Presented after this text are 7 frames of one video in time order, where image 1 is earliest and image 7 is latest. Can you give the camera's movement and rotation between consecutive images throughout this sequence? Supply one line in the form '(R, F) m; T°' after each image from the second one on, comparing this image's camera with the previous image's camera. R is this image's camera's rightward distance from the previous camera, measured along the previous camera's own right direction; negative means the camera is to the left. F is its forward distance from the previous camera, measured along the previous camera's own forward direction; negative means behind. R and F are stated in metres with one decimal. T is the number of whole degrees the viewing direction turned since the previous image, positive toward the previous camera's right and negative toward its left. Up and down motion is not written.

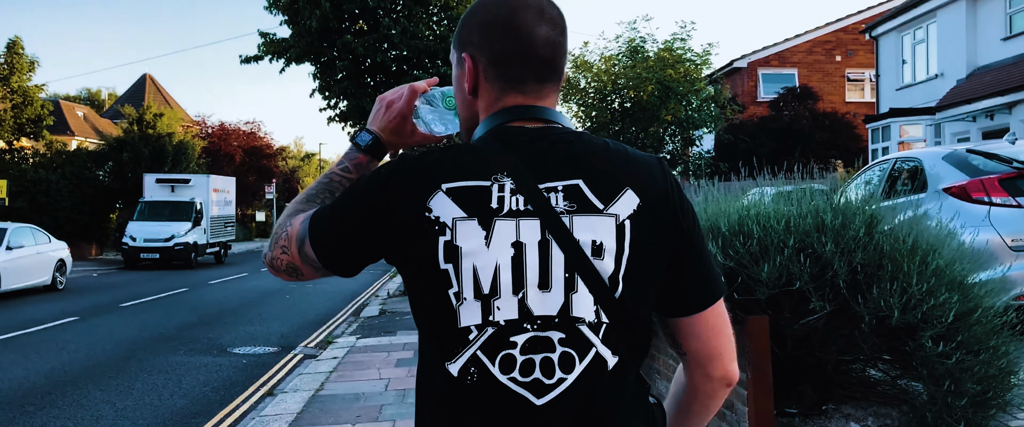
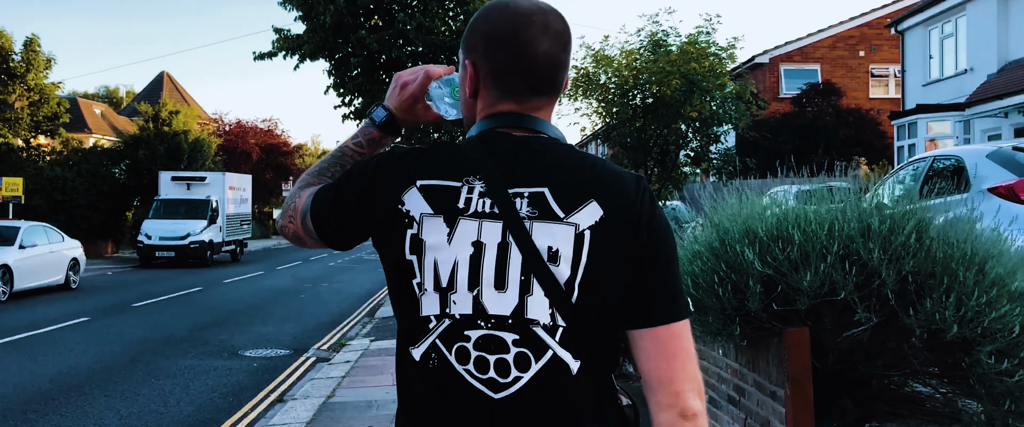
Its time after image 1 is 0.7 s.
(0.0, +0.3) m; -1°
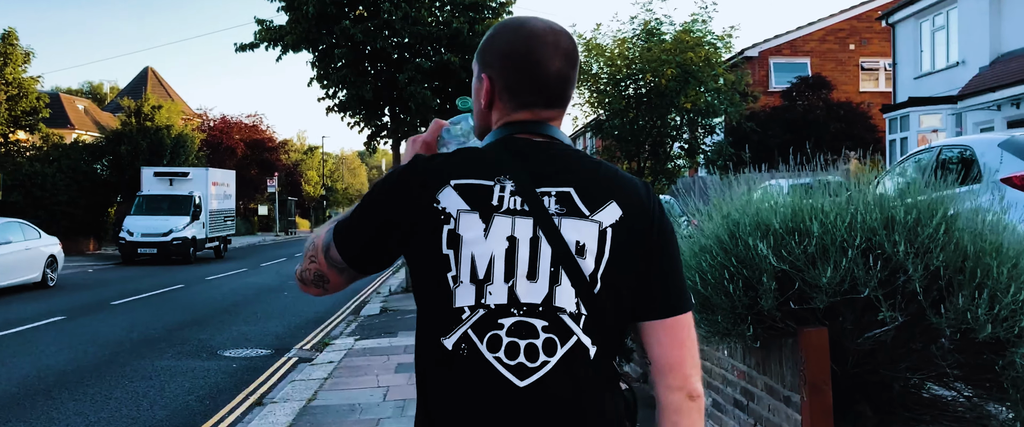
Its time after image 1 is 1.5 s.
(0.0, +0.3) m; +1°
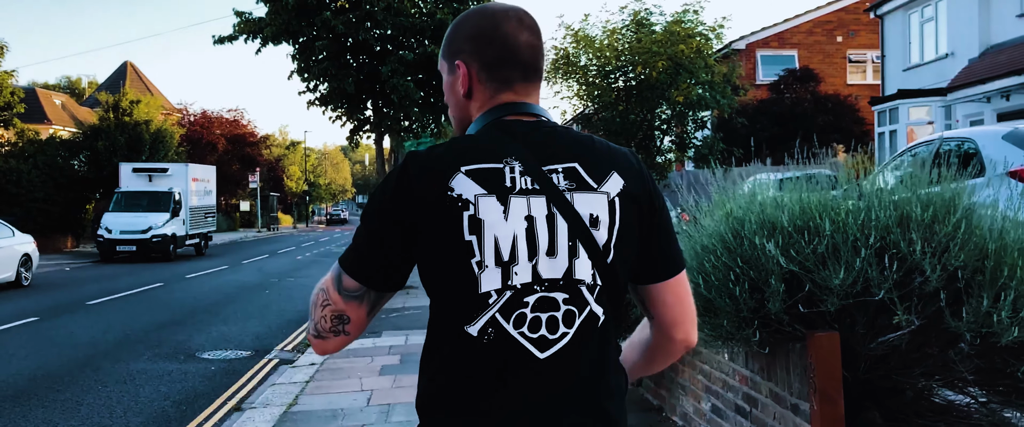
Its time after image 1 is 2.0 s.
(0.0, +0.2) m; +1°
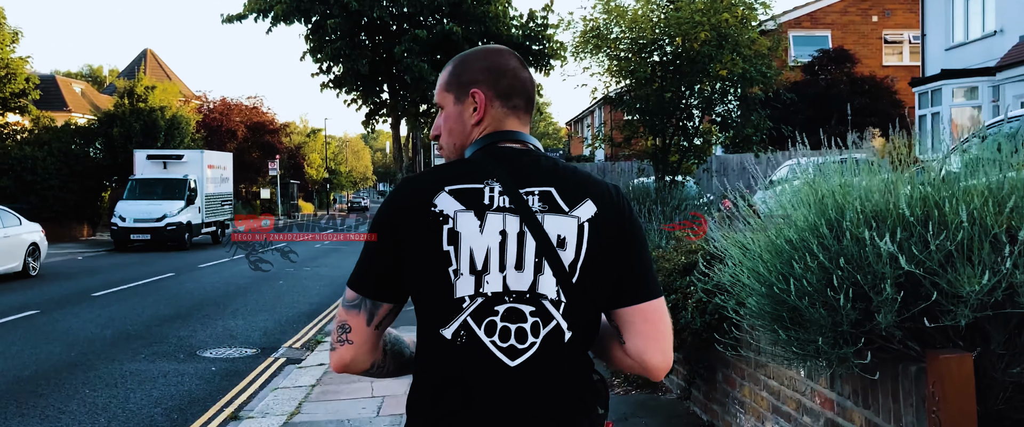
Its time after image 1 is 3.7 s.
(-0.1, +0.7) m; -1°
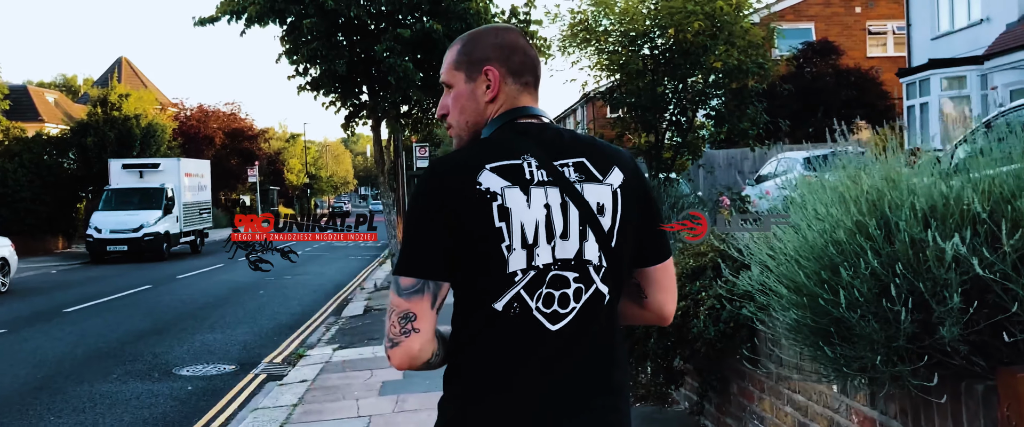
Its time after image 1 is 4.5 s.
(-0.1, +0.3) m; +1°
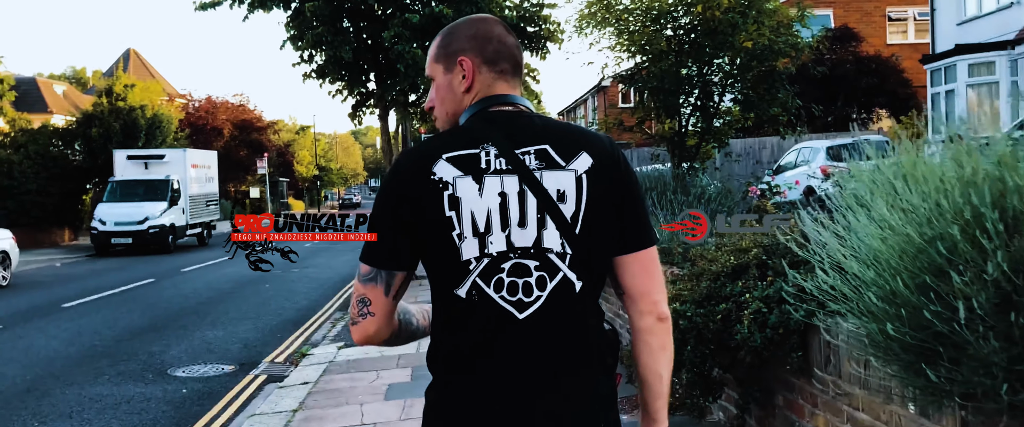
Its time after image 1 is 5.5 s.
(0.0, +0.4) m; -1°
